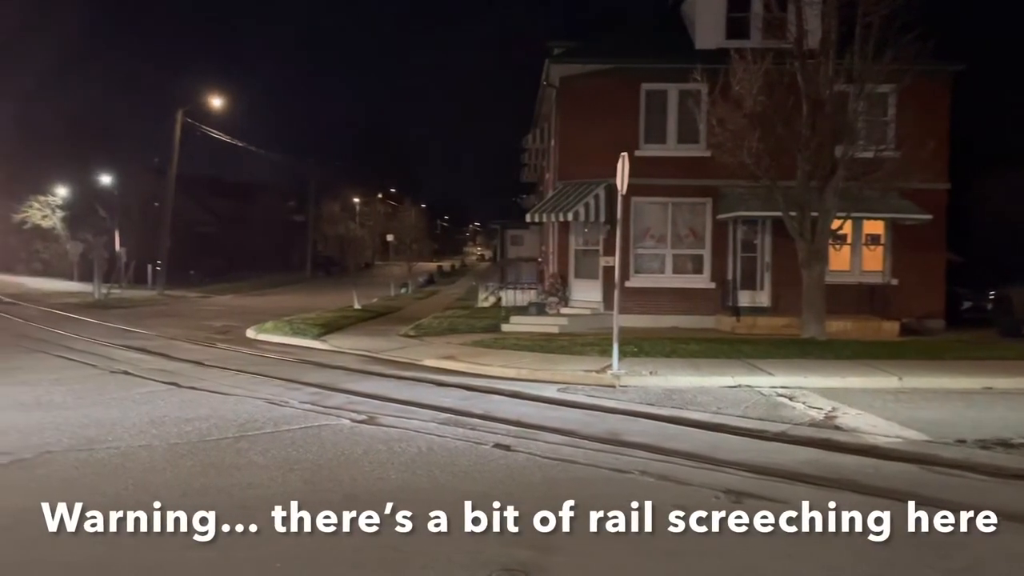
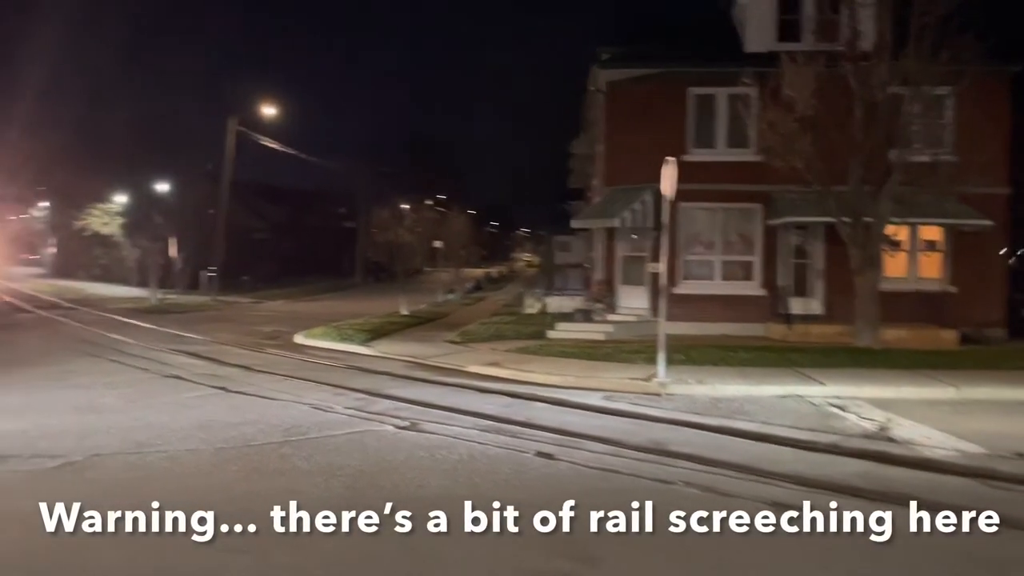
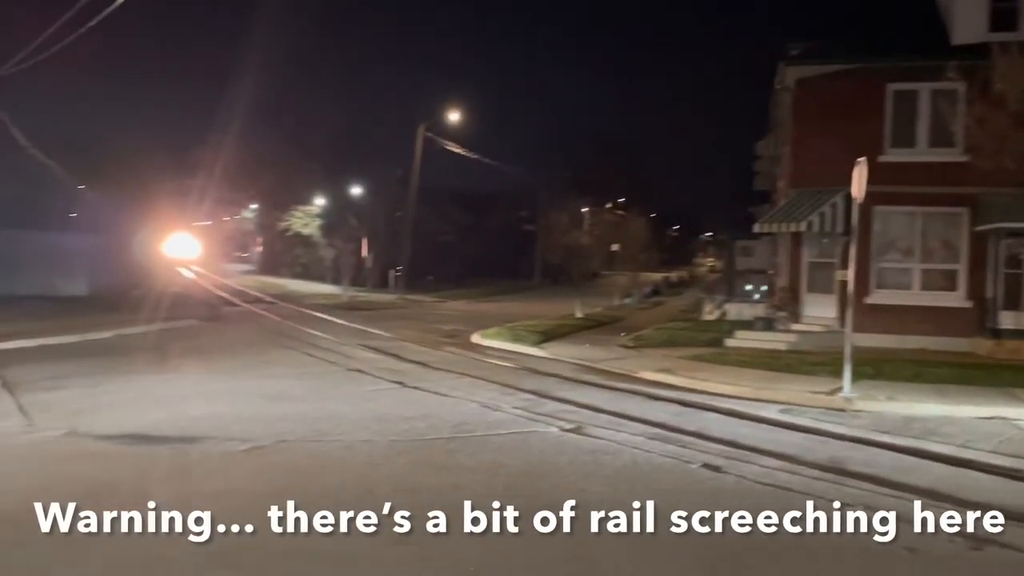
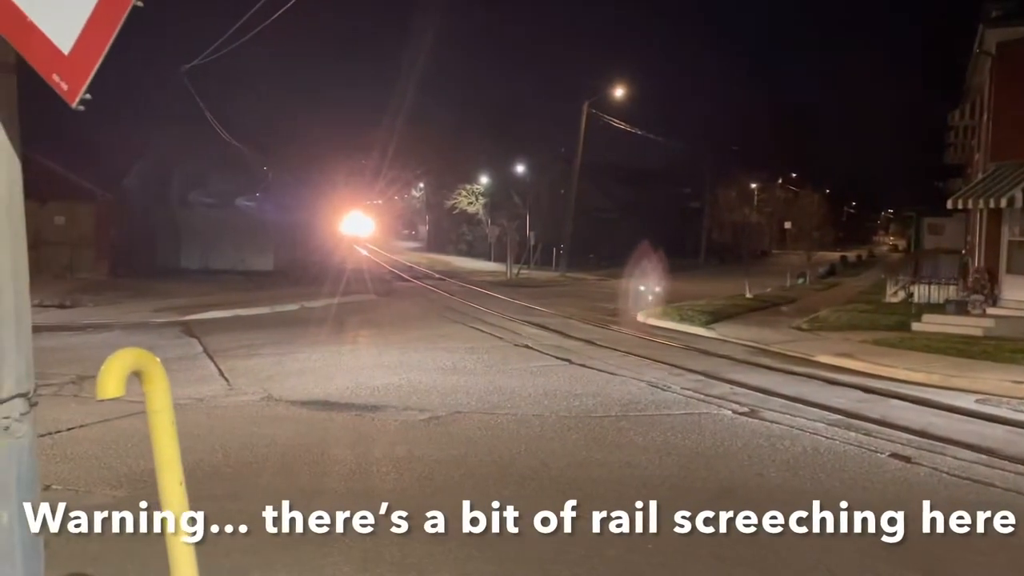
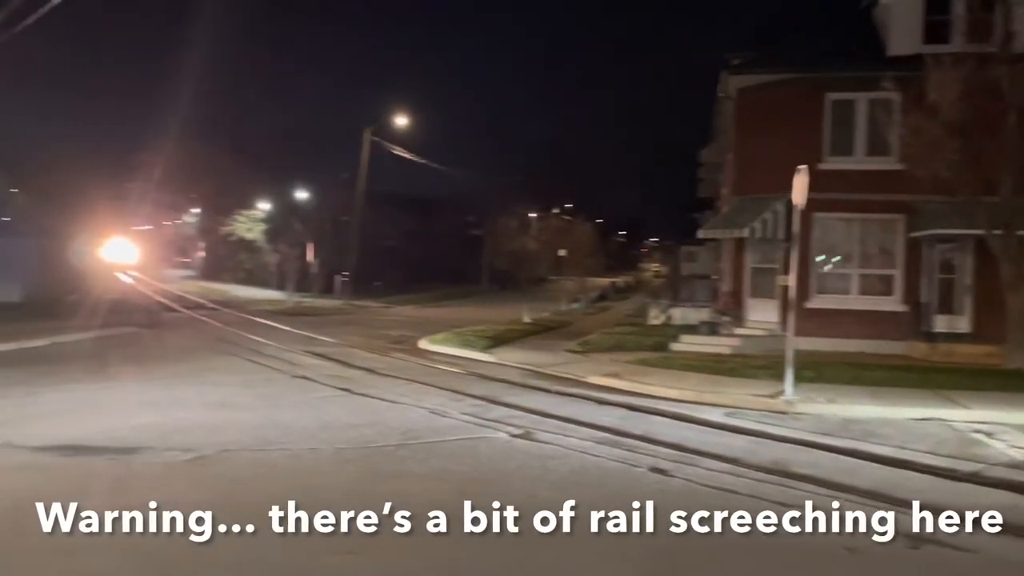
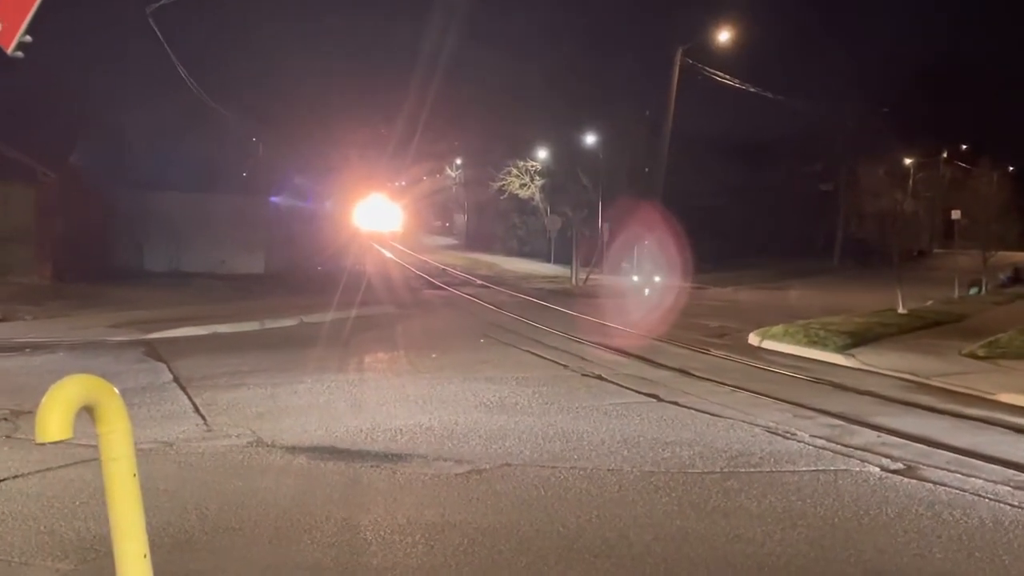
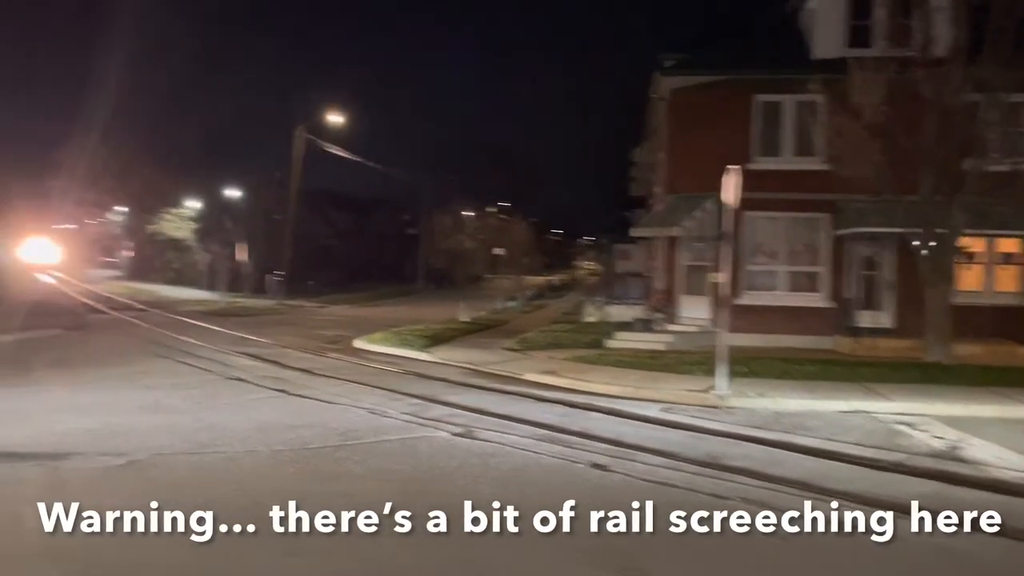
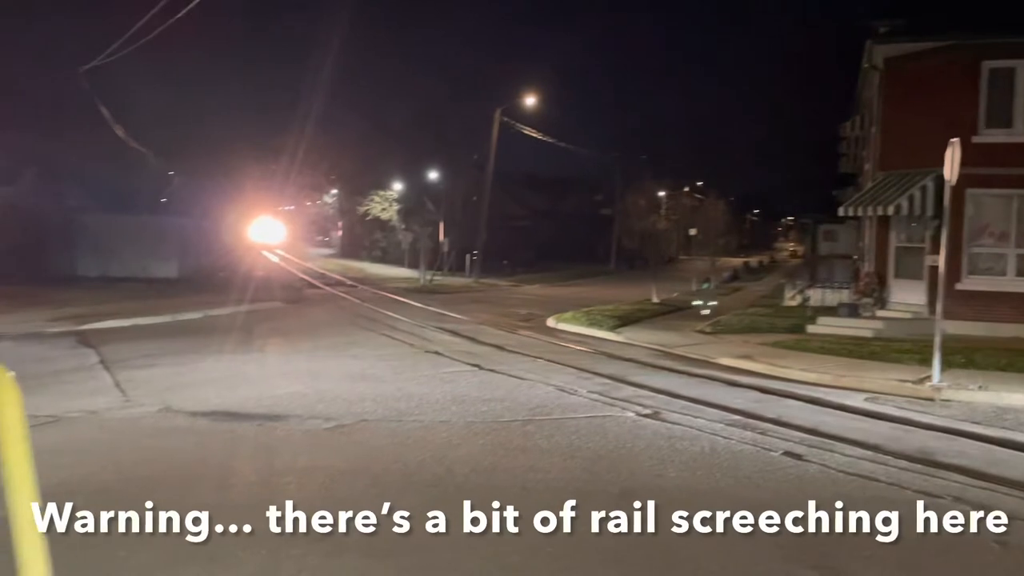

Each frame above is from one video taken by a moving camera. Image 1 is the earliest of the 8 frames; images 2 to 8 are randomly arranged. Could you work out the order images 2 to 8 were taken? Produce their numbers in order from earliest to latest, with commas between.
2, 7, 5, 3, 8, 4, 6
